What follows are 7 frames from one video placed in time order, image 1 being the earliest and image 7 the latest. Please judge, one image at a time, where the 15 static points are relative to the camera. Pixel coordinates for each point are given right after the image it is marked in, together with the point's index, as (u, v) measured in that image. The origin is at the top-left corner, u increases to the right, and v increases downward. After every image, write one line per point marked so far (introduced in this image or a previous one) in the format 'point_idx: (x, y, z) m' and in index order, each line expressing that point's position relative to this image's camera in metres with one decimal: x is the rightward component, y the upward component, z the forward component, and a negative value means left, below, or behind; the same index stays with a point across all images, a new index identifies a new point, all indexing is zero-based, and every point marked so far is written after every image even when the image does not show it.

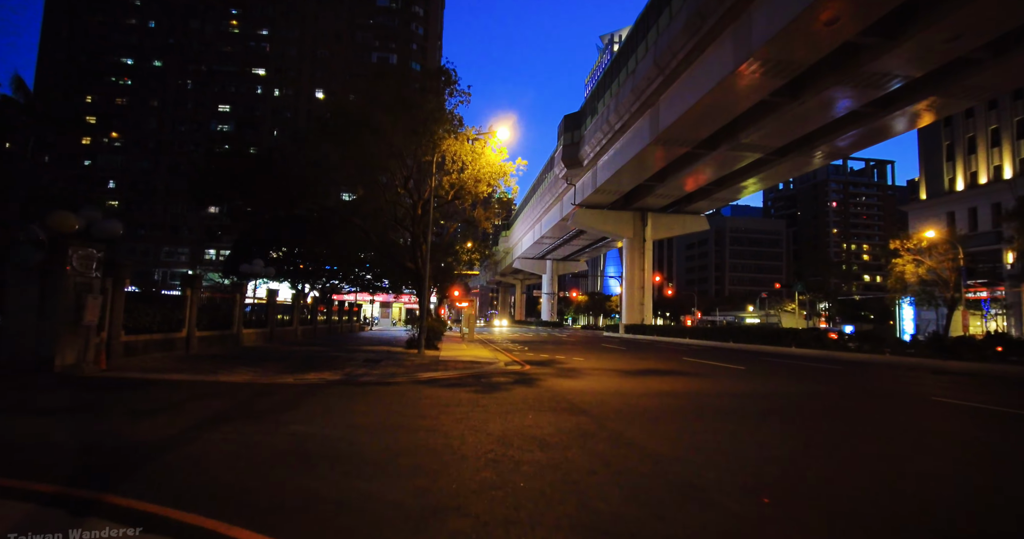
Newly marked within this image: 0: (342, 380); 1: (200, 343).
0: (-4.0, -2.6, +11.2) m
1: (-10.9, -2.6, +16.6) m
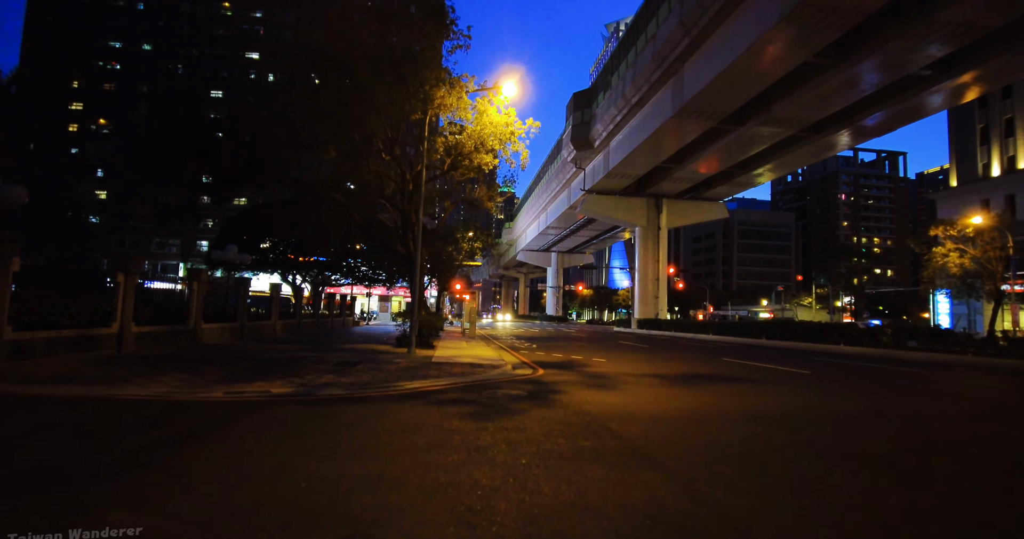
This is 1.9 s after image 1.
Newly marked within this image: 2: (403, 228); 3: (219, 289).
0: (-3.8, -2.2, +8.2) m
1: (-10.6, -2.1, +13.6) m
2: (-4.1, +1.6, +18.1) m
3: (-11.5, -0.8, +18.8) m
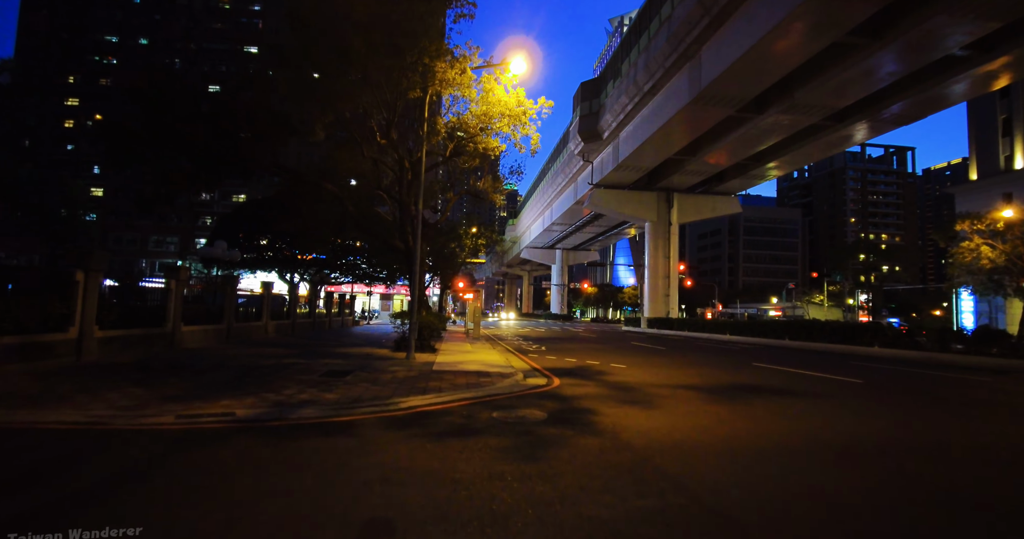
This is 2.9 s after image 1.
0: (-3.6, -2.1, +6.7) m
1: (-10.3, -2.0, +12.2) m
2: (-3.8, +1.7, +16.6) m
3: (-11.2, -0.7, +17.3) m
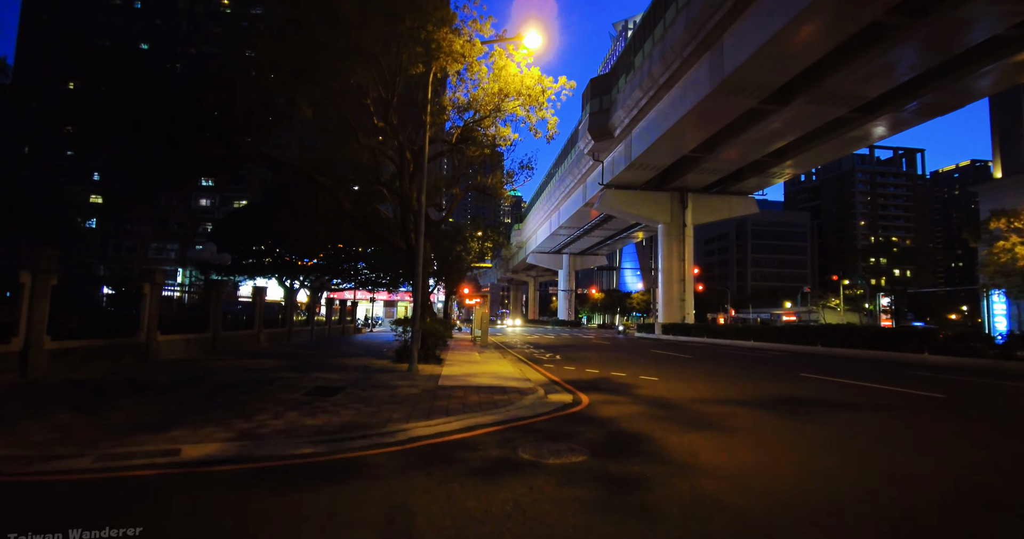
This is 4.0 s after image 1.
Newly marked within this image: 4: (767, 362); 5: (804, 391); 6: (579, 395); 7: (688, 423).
0: (-3.2, -2.0, +5.1) m
1: (-9.9, -2.0, +10.6) m
2: (-3.4, +1.7, +15.0) m
3: (-10.7, -0.8, +15.7) m
4: (+9.6, -3.5, +18.1) m
5: (+7.0, -3.0, +11.7) m
6: (+1.4, -2.6, +10.0) m
7: (+2.7, -2.4, +7.6) m
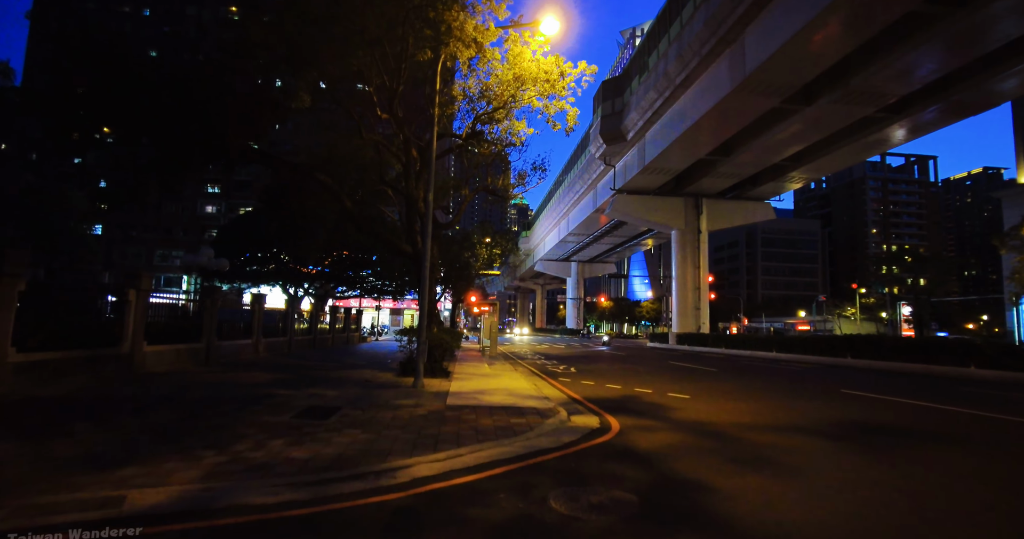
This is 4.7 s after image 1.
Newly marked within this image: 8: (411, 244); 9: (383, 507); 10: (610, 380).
0: (-2.9, -2.0, +4.0) m
1: (-9.6, -2.1, +9.6) m
2: (-3.0, +1.5, +14.0) m
3: (-10.3, -1.0, +14.8) m
4: (+10.1, -3.8, +16.8) m
5: (+7.4, -3.1, +10.4) m
6: (+1.7, -2.7, +8.8) m
7: (+3.0, -2.5, +6.4) m
8: (-3.1, +0.8, +14.9) m
9: (-1.2, -2.1, +4.3) m
10: (+3.2, -3.6, +15.6) m
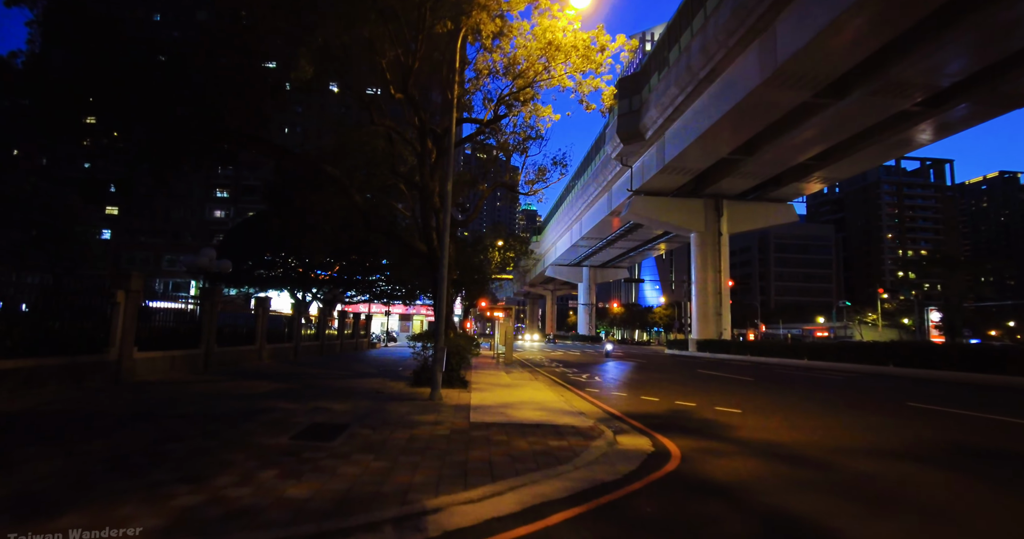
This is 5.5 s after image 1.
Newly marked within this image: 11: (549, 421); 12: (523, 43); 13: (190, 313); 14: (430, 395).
0: (-2.4, -1.9, +2.8) m
1: (-9.0, -2.0, +8.5) m
2: (-2.3, +1.5, +12.9) m
3: (-9.7, -1.0, +13.7) m
4: (+10.8, -3.8, +15.4) m
5: (+8.0, -3.0, +9.1) m
6: (+2.3, -2.6, +7.5) m
7: (+3.6, -2.4, +5.1) m
8: (-2.5, +0.8, +13.7) m
9: (-0.7, -2.0, +3.1) m
10: (+3.8, -3.6, +14.3) m
11: (+0.6, -2.5, +8.1) m
12: (+0.1, +4.9, +10.6) m
13: (-9.6, -1.2, +13.5) m
14: (-1.8, -2.7, +10.5) m
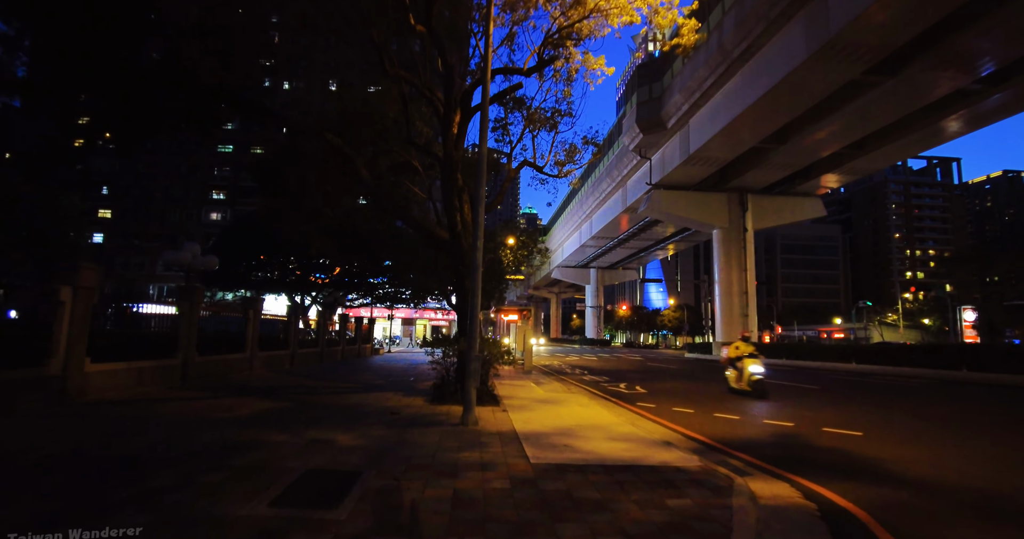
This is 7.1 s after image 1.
0: (-1.6, -1.6, +0.5) m
1: (-8.1, -1.9, +6.2) m
2: (-1.5, +1.7, +10.6) m
3: (-8.8, -0.8, +11.4) m
4: (+11.7, -3.5, +13.1) m
5: (+8.9, -2.7, +6.8) m
6: (+3.2, -2.3, +5.3) m
7: (+4.5, -2.0, +2.8) m
8: (-1.6, +1.0, +11.5) m
9: (+0.2, -1.7, +0.8) m
10: (+4.8, -3.3, +12.0) m
11: (+1.5, -2.3, +5.8) m
12: (+1.0, +5.1, +8.3) m
13: (-8.7, -1.1, +11.3) m
14: (-0.9, -2.5, +8.2) m
